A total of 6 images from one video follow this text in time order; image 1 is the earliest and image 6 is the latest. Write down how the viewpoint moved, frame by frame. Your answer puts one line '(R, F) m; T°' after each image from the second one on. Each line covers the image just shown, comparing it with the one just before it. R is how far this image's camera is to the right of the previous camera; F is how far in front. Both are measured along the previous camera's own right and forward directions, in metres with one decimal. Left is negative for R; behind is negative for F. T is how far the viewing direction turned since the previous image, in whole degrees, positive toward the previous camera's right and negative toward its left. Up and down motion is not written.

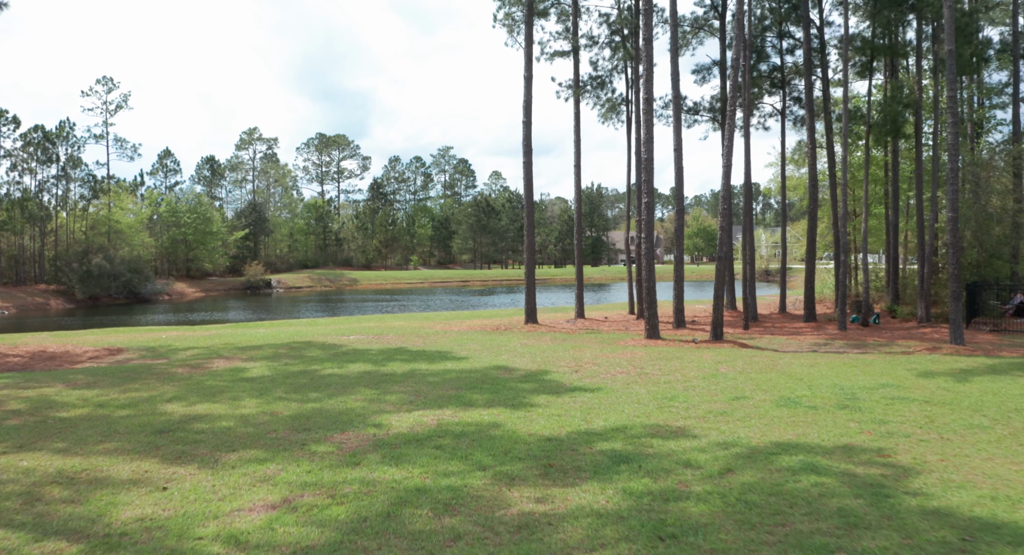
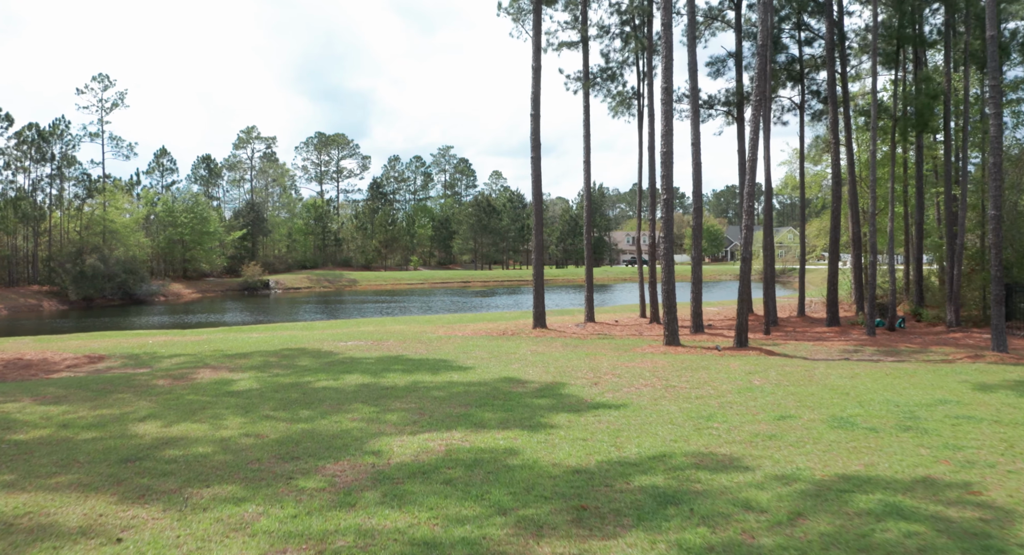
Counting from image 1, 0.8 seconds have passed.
(-0.2, +1.2) m; 0°
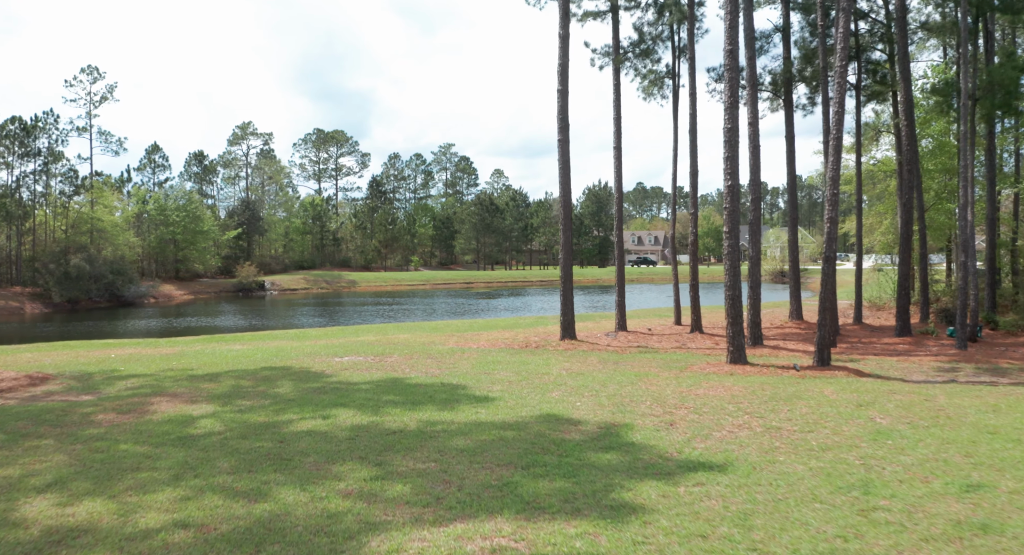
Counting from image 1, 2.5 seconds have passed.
(-0.6, +2.9) m; 0°
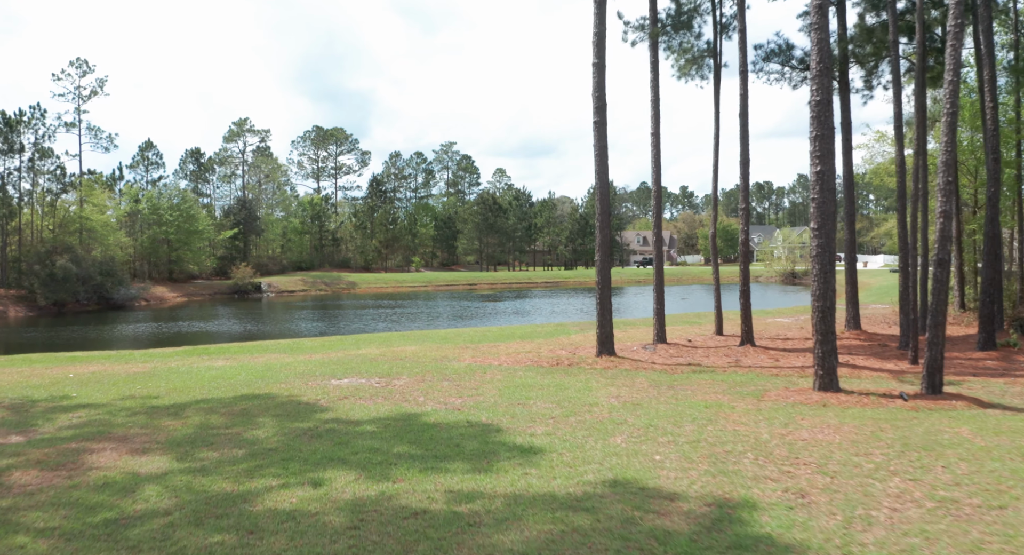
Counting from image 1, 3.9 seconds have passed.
(-0.6, +2.6) m; 0°
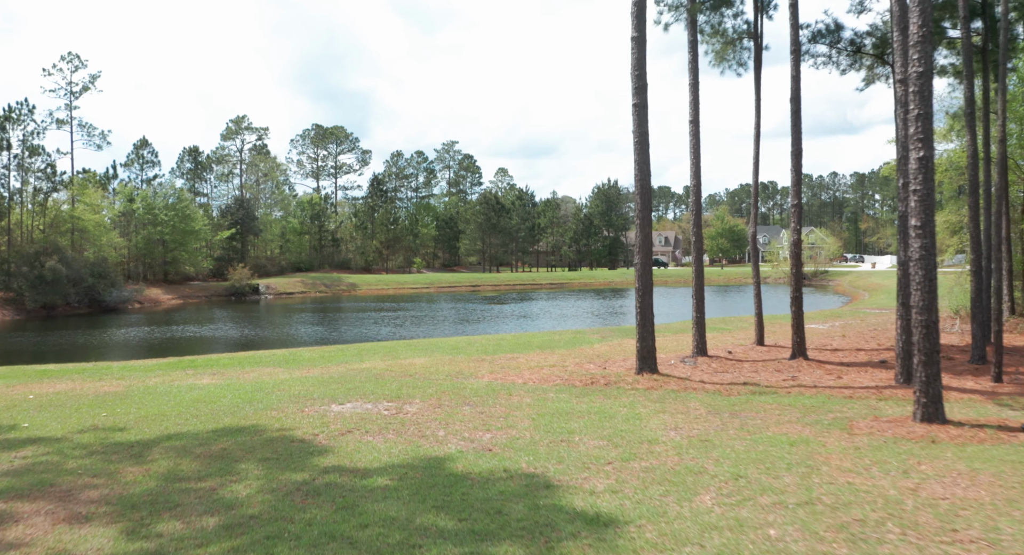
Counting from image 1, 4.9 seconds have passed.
(-0.5, +1.9) m; 0°
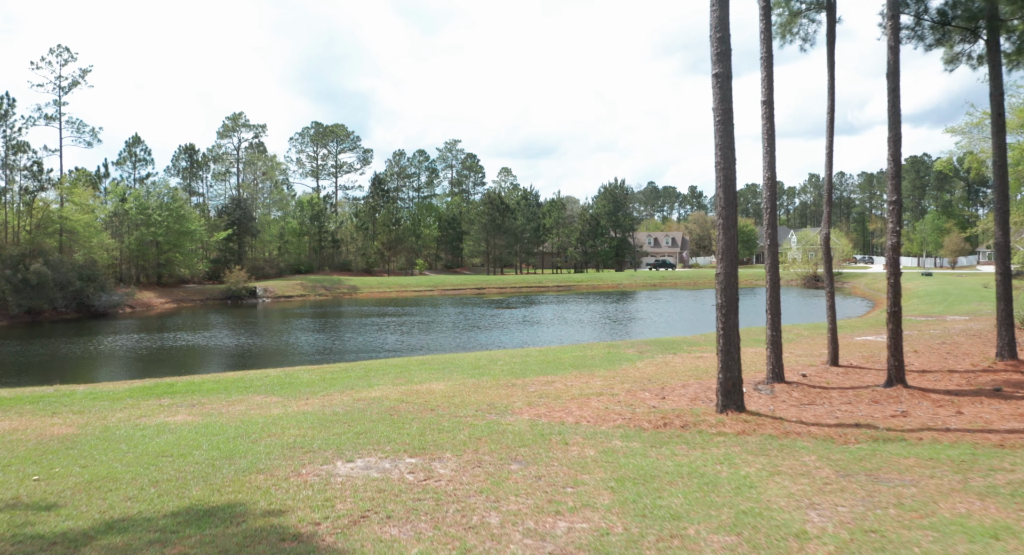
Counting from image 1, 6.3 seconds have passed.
(-0.7, +2.6) m; 0°
